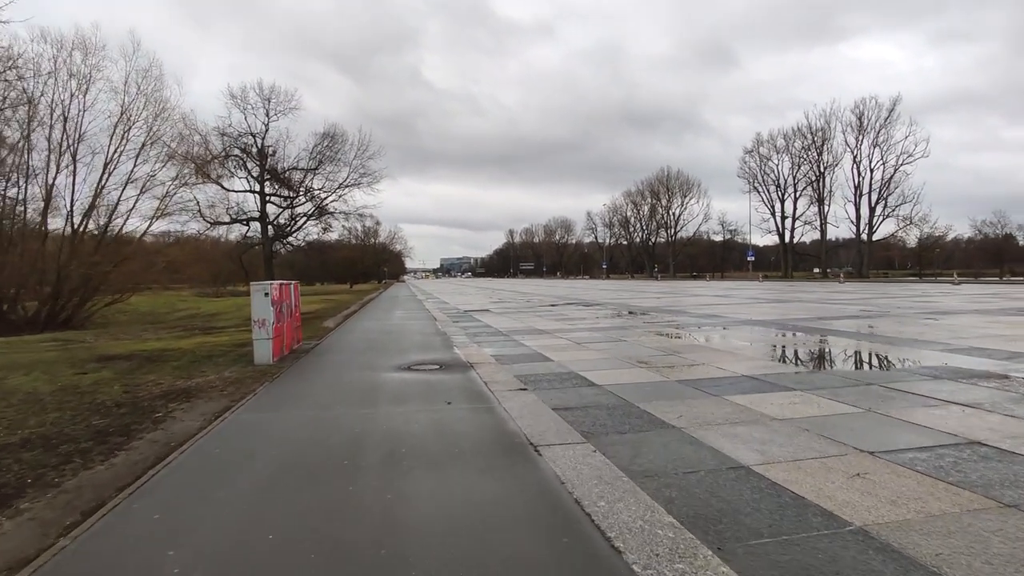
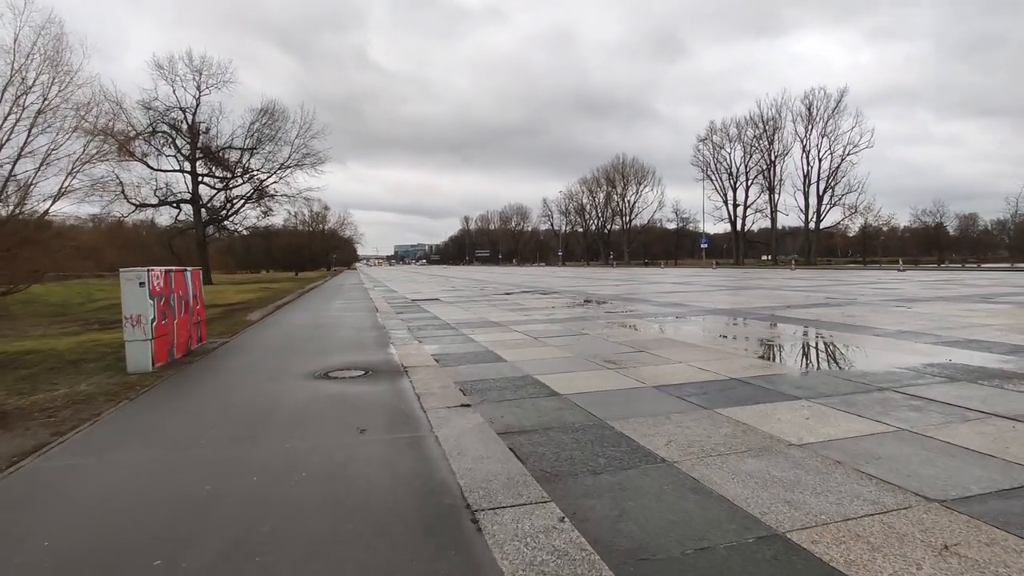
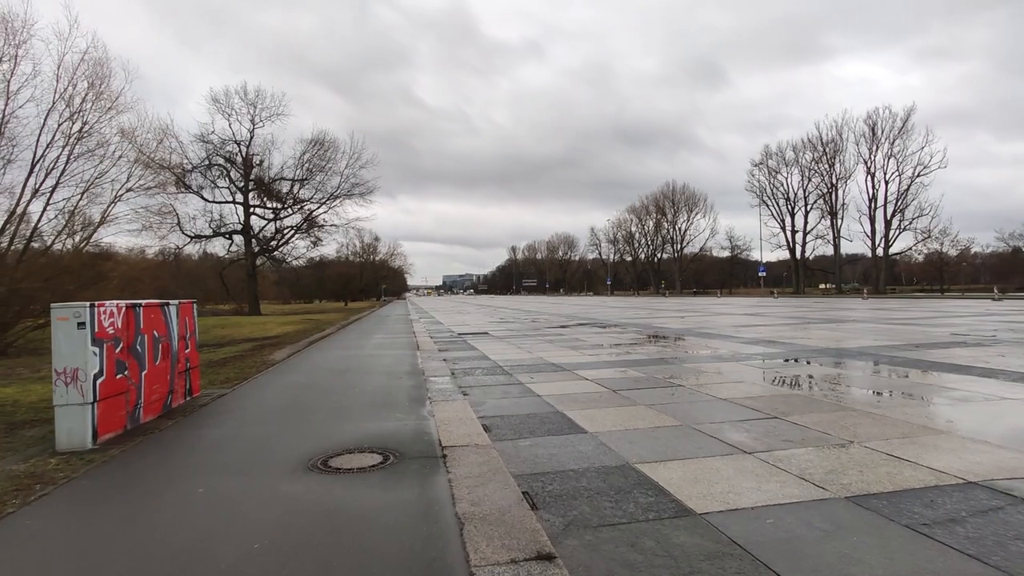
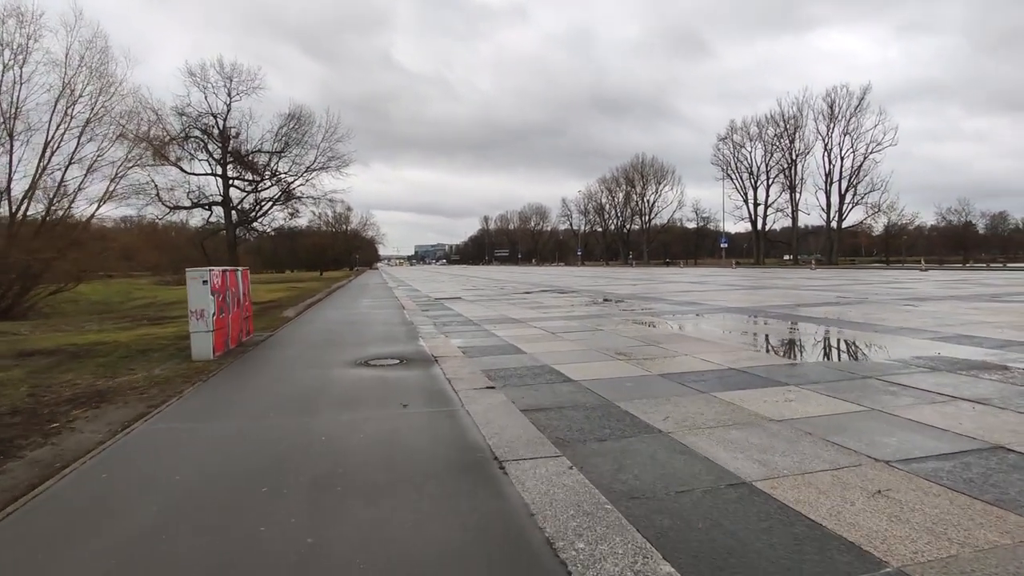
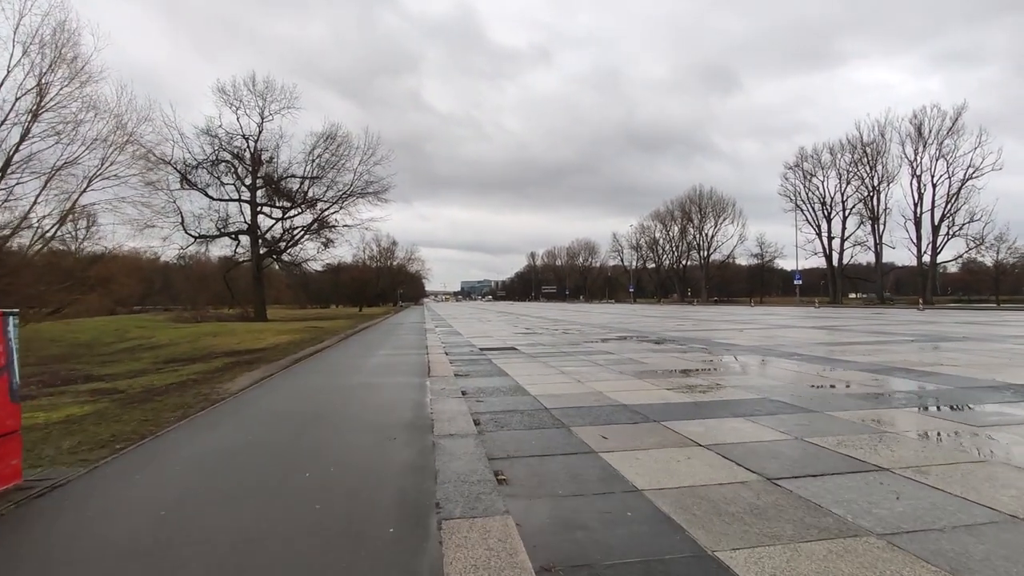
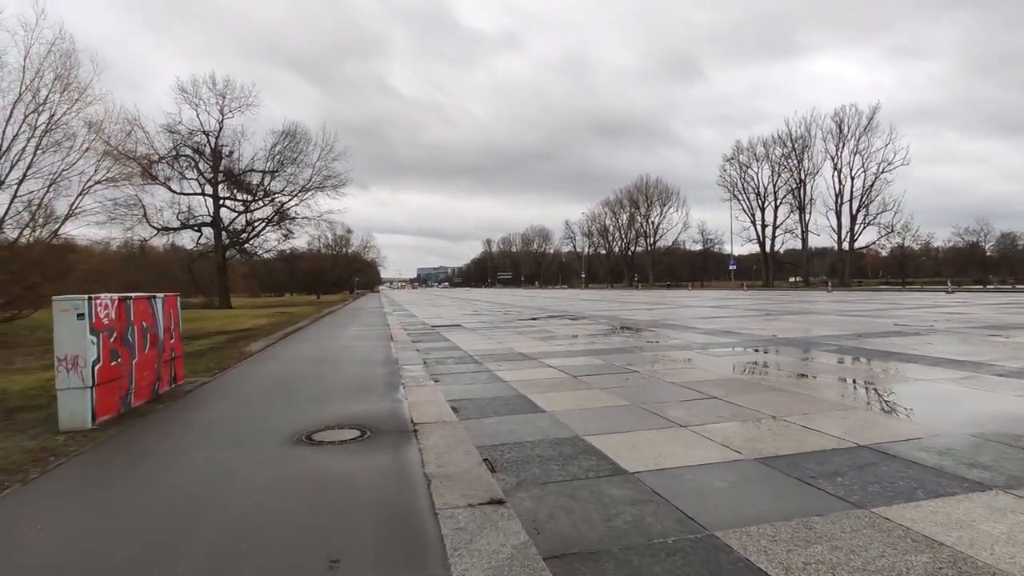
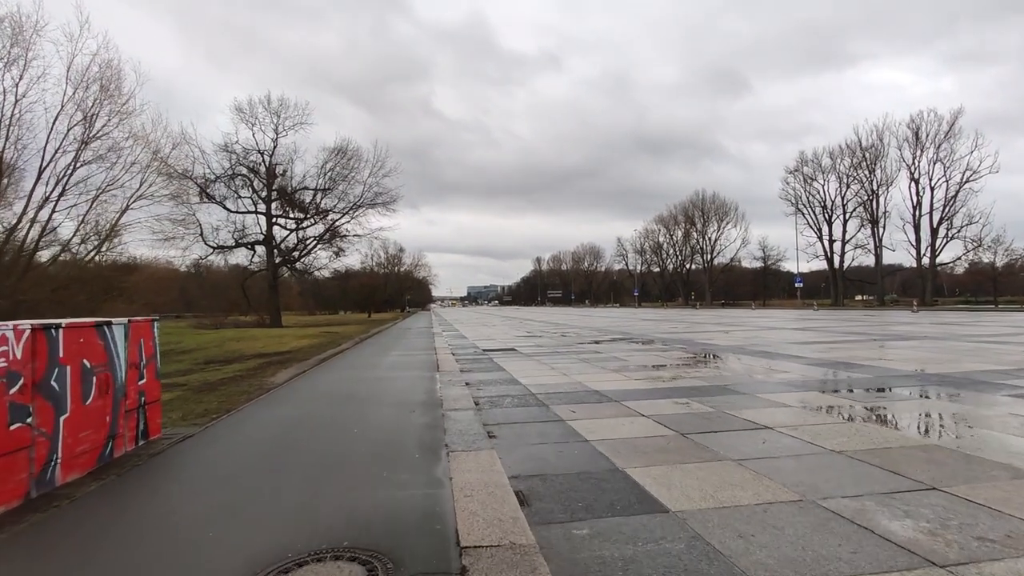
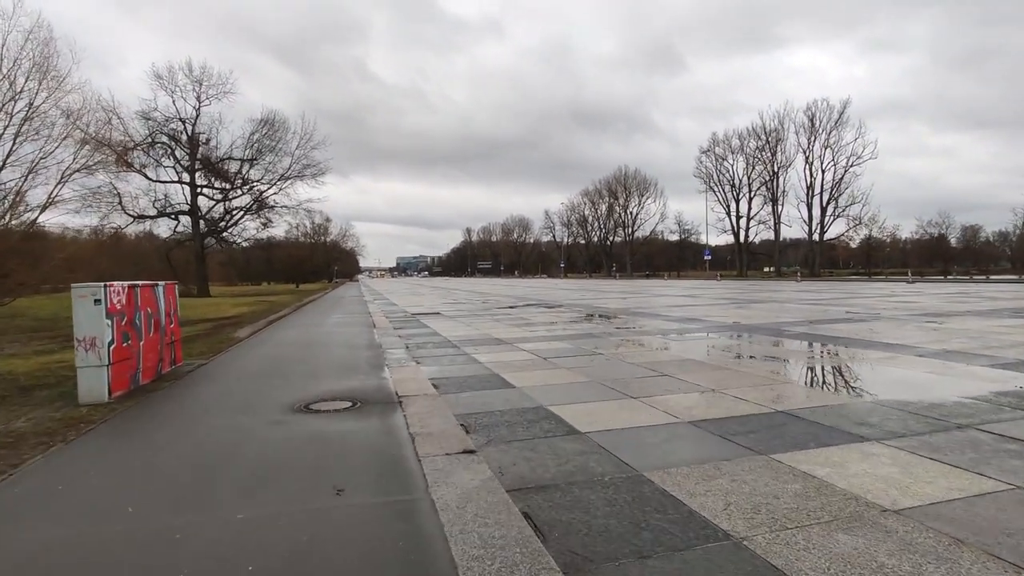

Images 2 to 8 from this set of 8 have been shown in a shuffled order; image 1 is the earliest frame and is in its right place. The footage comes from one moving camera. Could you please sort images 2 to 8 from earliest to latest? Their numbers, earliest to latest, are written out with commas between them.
4, 2, 8, 6, 3, 7, 5
